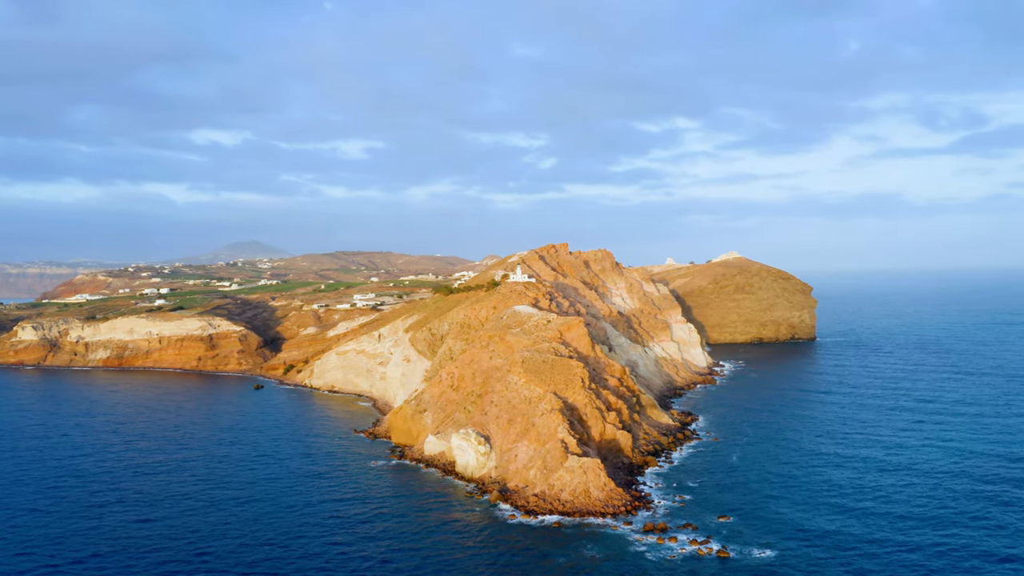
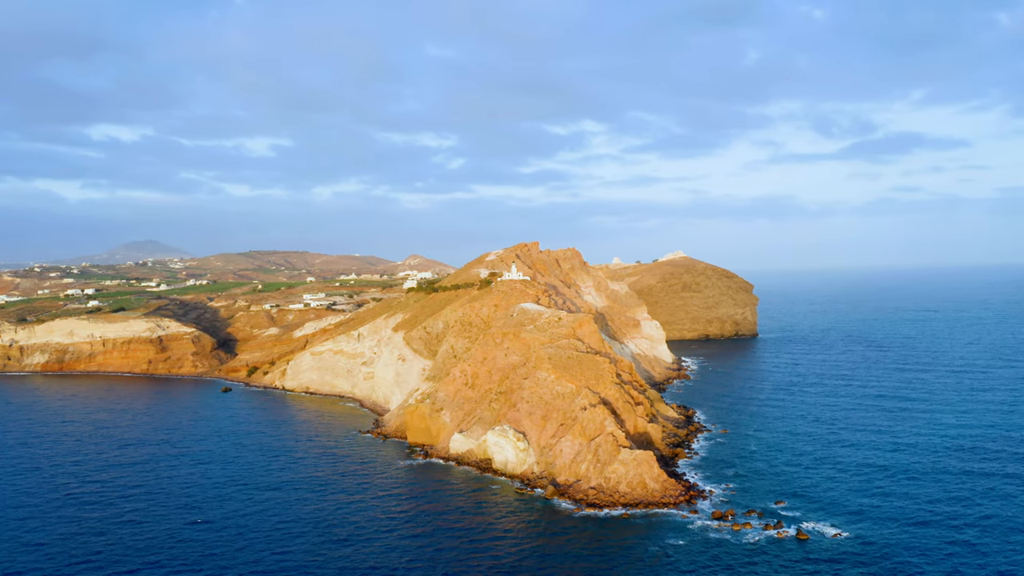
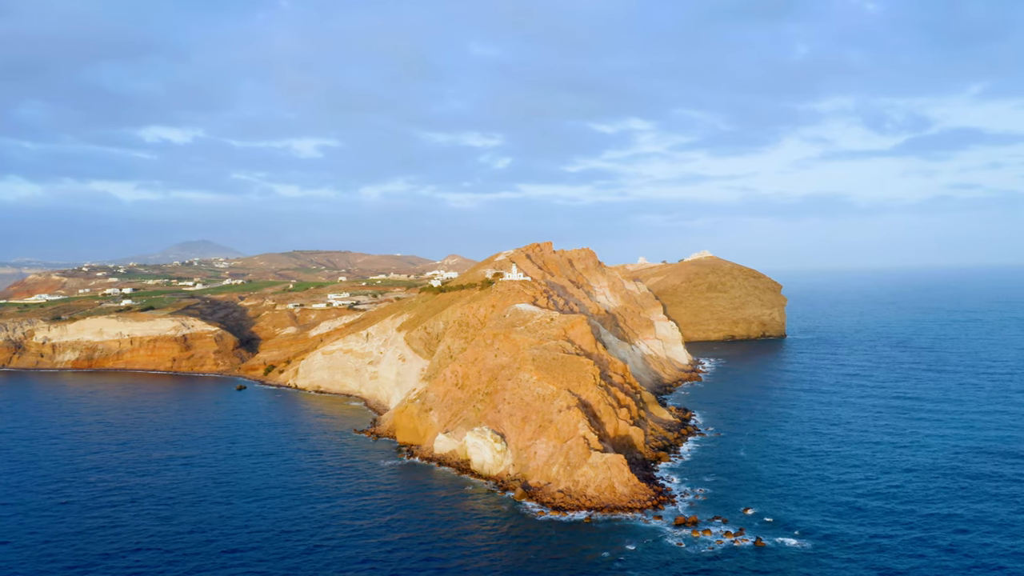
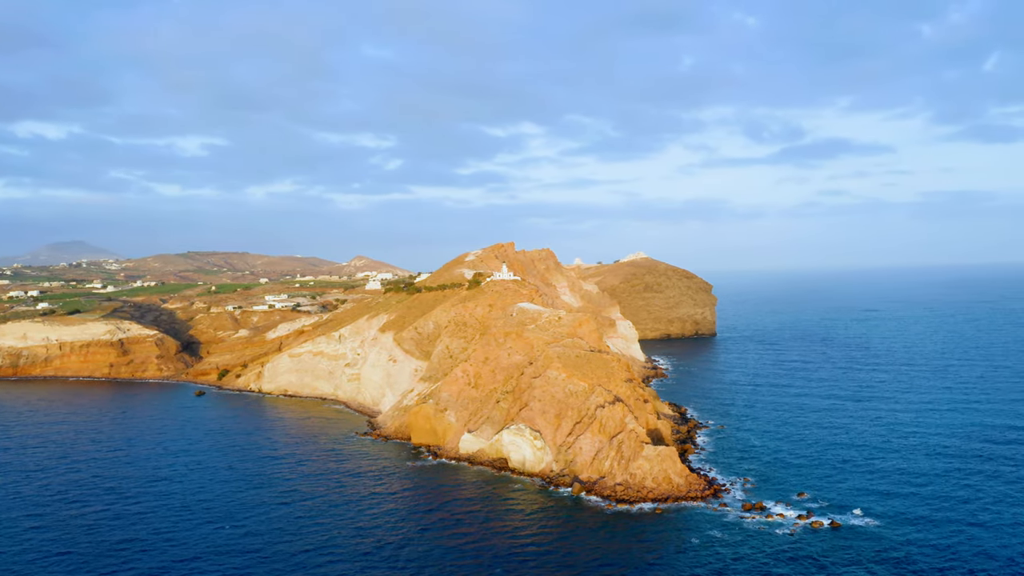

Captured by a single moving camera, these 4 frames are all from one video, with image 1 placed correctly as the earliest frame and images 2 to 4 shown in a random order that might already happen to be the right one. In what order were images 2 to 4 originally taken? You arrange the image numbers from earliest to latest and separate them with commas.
3, 2, 4
